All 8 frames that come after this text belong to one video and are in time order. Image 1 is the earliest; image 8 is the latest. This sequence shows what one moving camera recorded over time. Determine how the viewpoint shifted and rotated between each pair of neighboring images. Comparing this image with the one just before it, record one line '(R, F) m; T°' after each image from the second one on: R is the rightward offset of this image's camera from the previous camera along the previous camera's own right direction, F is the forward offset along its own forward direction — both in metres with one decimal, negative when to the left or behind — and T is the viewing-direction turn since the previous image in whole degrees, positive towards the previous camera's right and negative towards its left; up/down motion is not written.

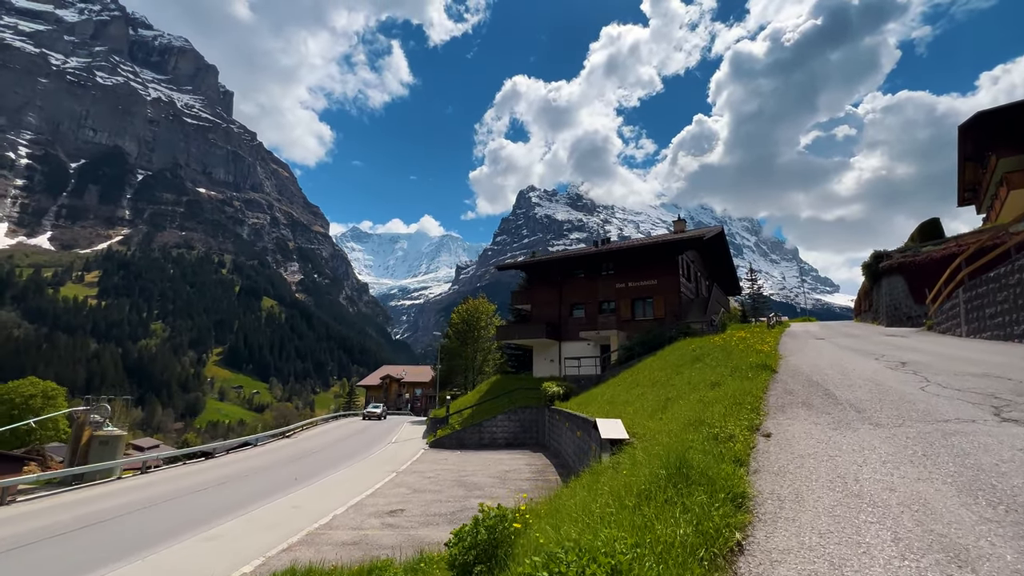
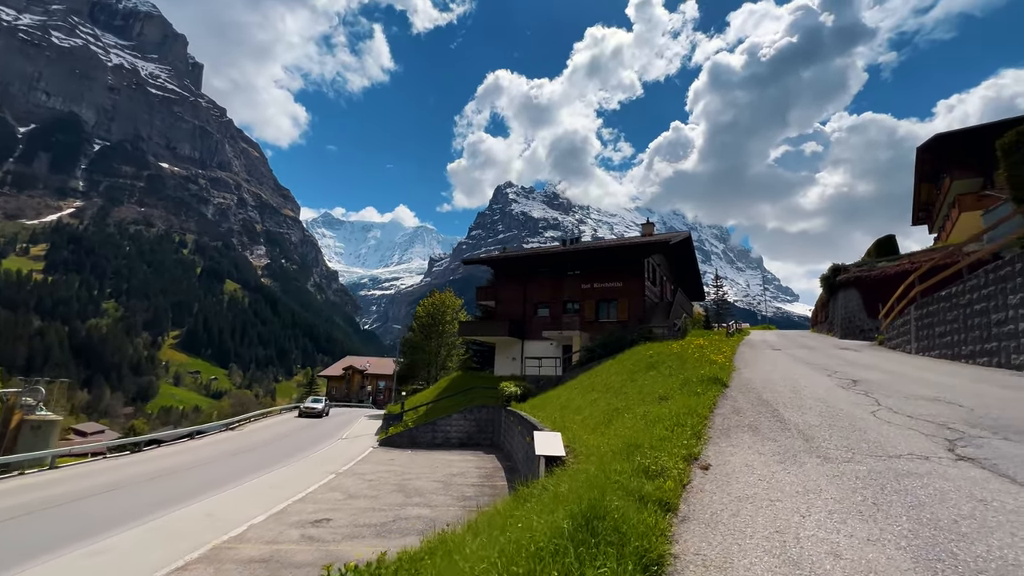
(+0.7, +0.9) m; +3°
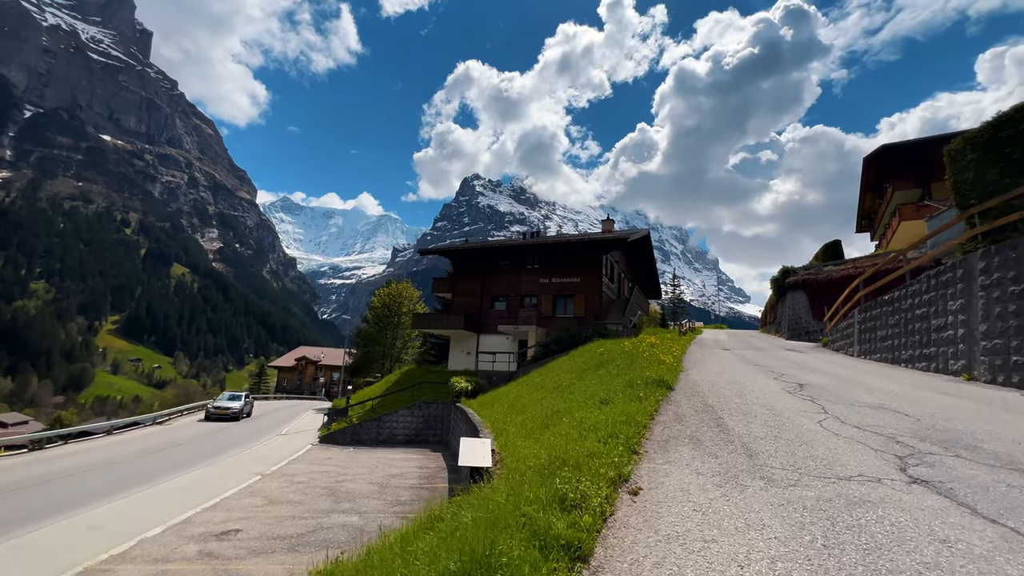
(+0.6, +0.9) m; +5°
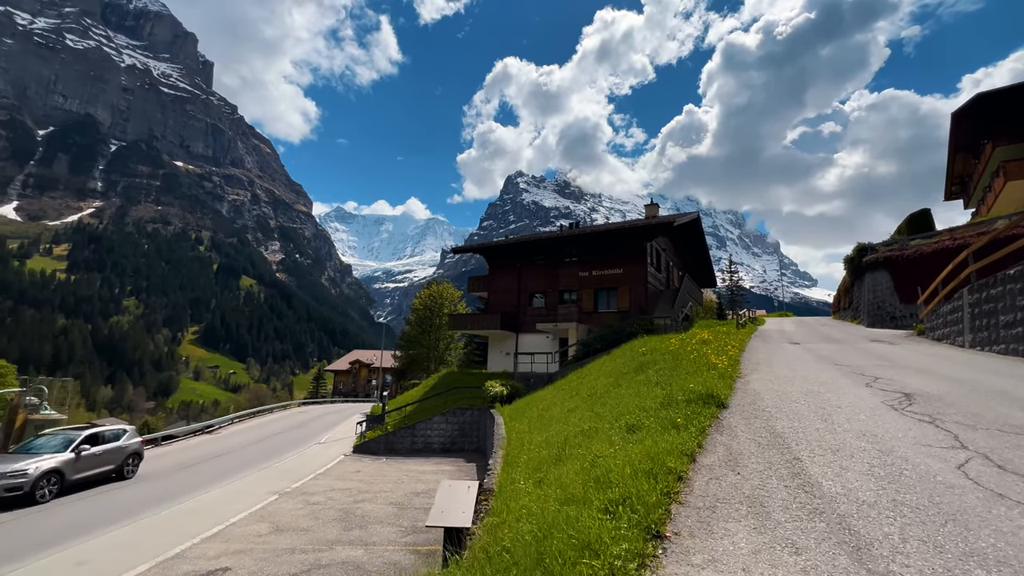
(+0.9, +2.0) m; -6°
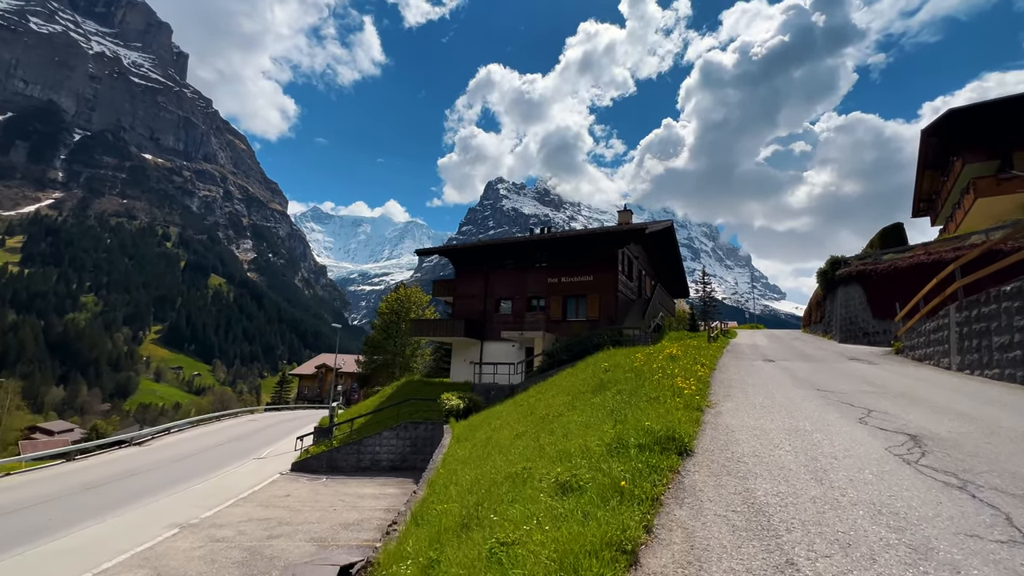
(+0.9, +1.8) m; +3°
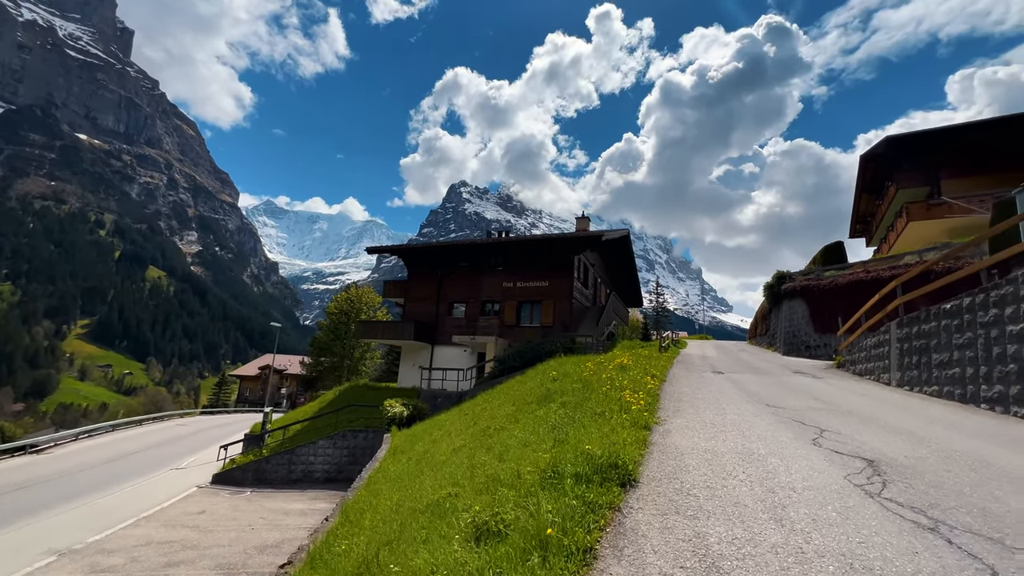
(+0.4, +0.9) m; +5°
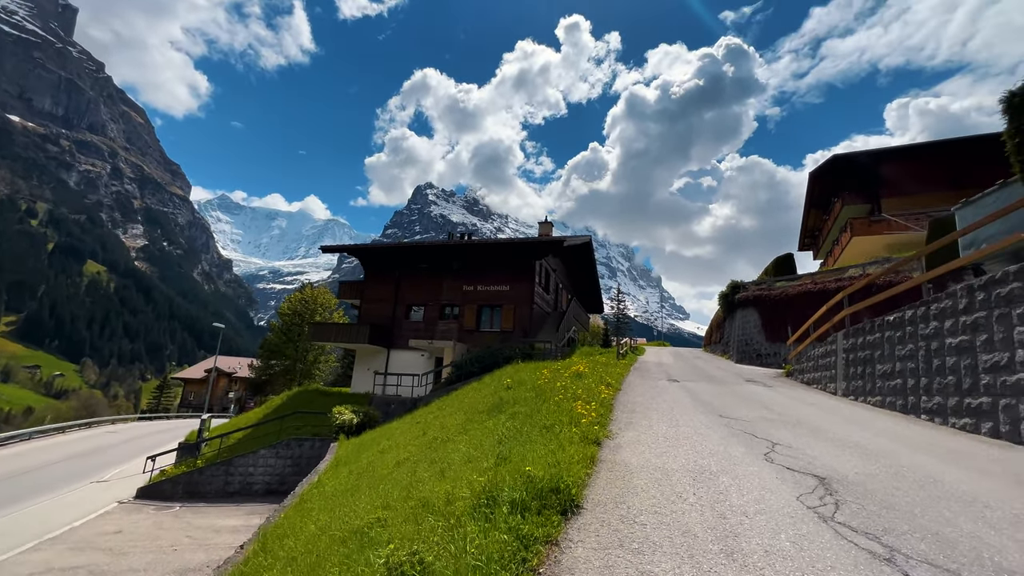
(+0.3, +0.5) m; +4°
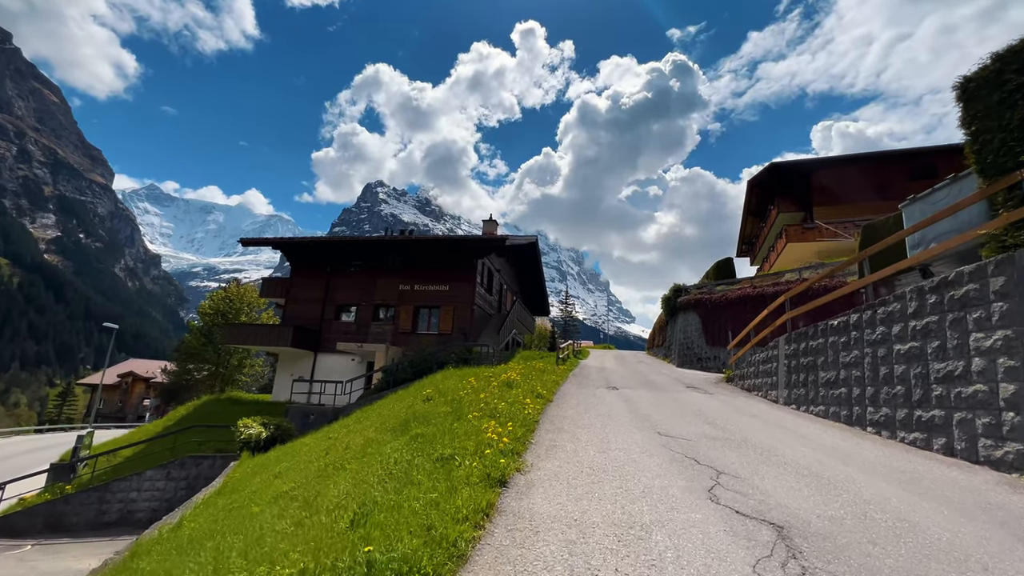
(+0.8, +1.5) m; +6°
